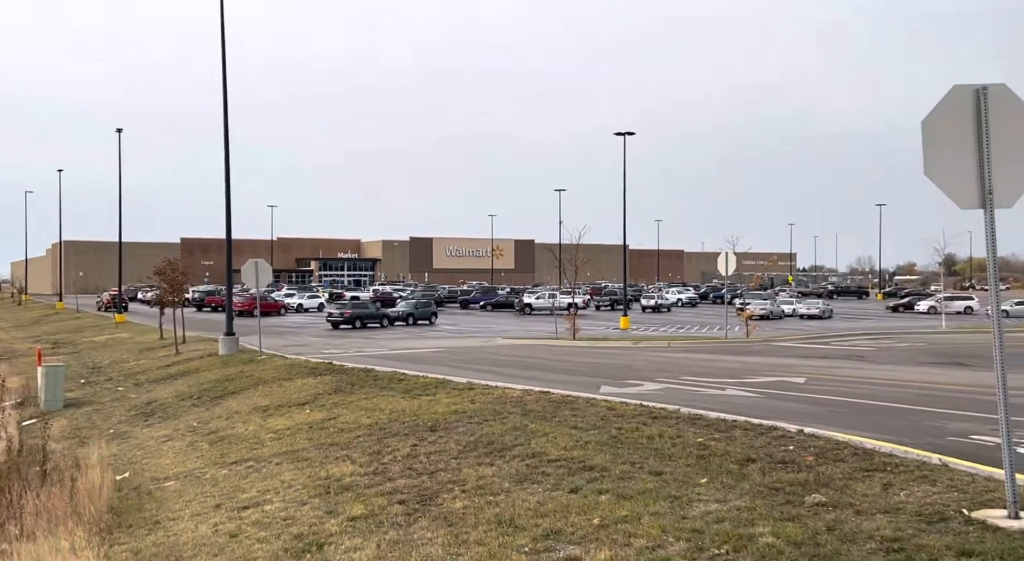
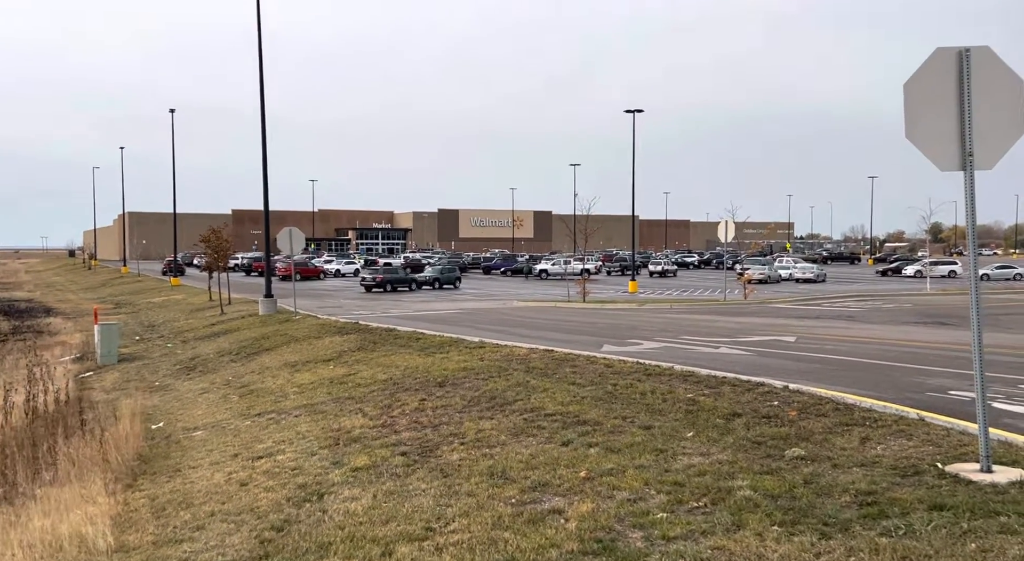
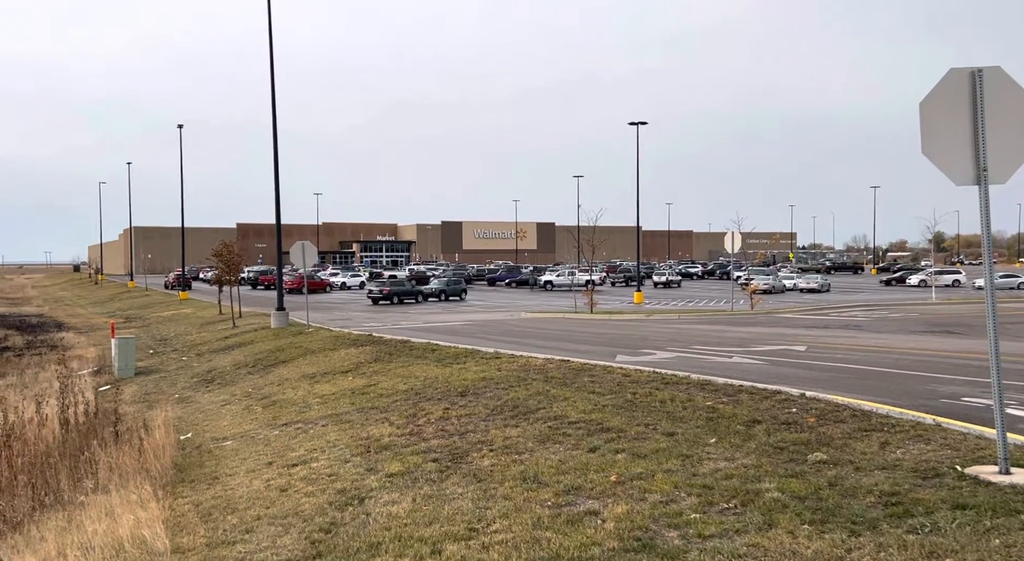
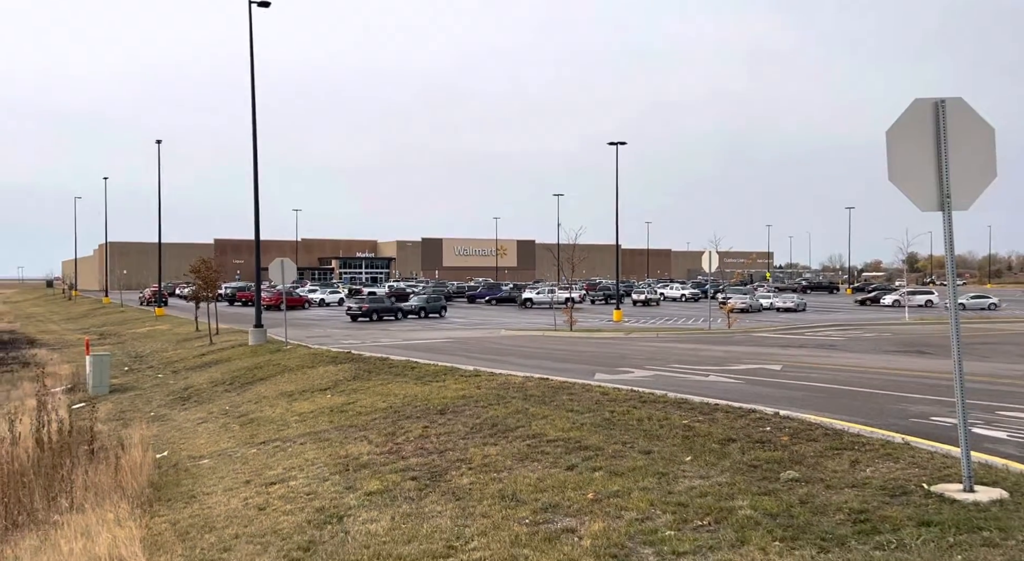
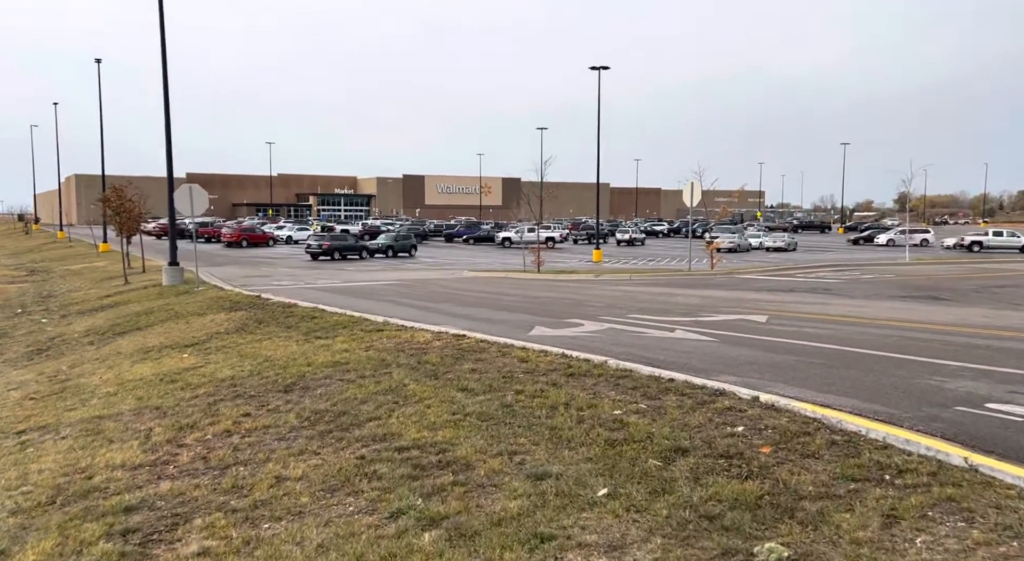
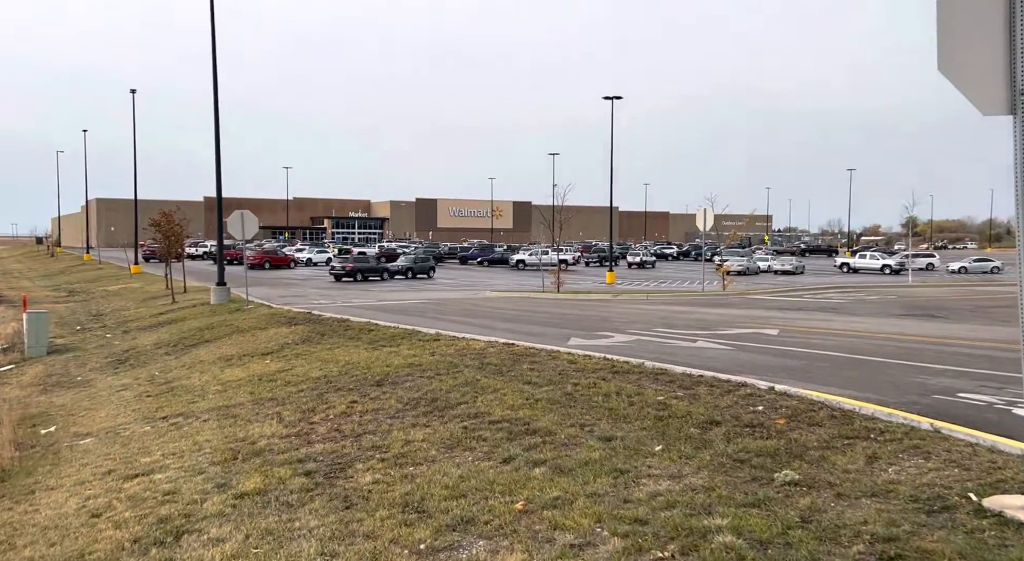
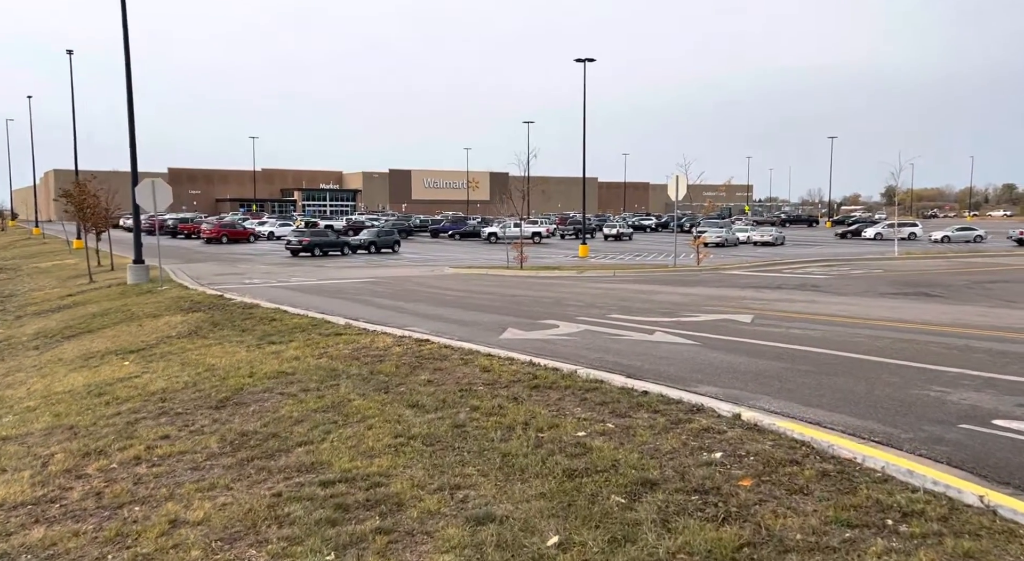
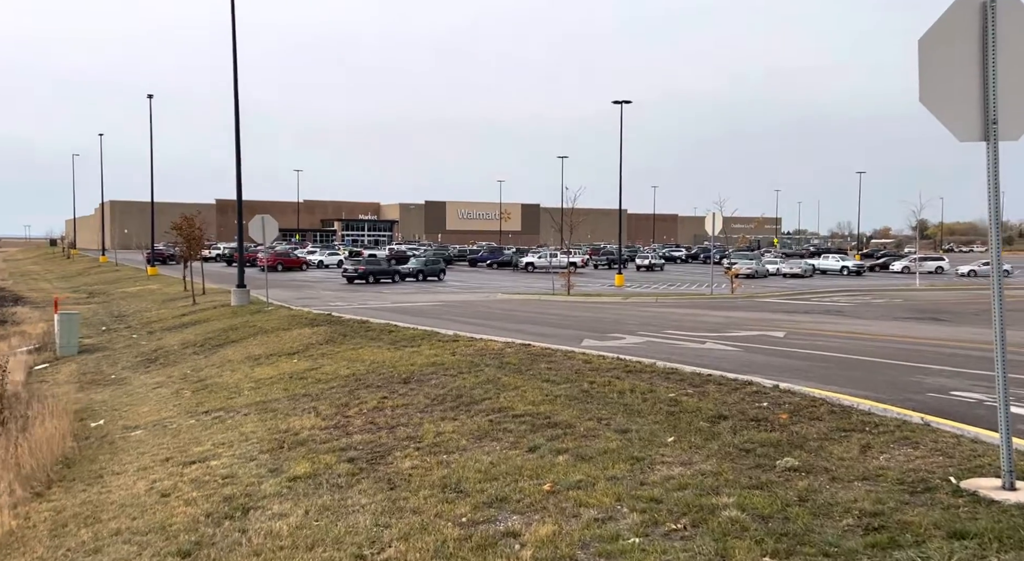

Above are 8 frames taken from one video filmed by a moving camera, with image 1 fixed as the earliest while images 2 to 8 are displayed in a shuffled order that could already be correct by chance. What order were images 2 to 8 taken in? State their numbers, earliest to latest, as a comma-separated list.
4, 3, 2, 8, 6, 5, 7
